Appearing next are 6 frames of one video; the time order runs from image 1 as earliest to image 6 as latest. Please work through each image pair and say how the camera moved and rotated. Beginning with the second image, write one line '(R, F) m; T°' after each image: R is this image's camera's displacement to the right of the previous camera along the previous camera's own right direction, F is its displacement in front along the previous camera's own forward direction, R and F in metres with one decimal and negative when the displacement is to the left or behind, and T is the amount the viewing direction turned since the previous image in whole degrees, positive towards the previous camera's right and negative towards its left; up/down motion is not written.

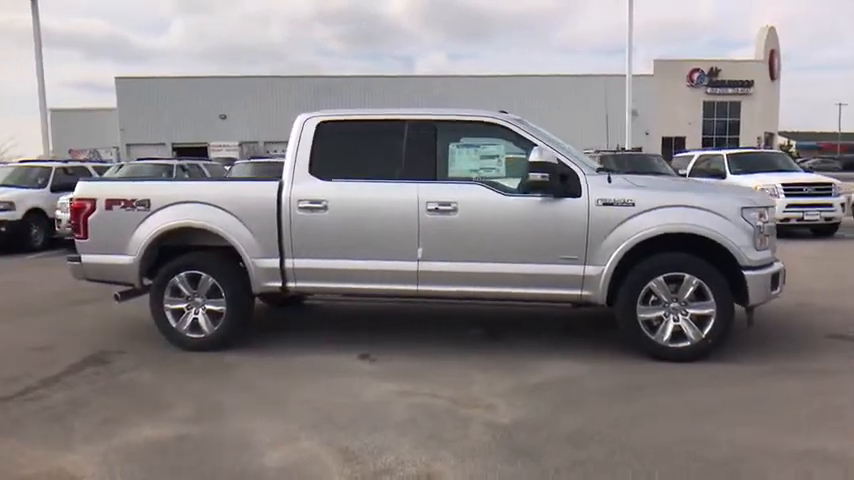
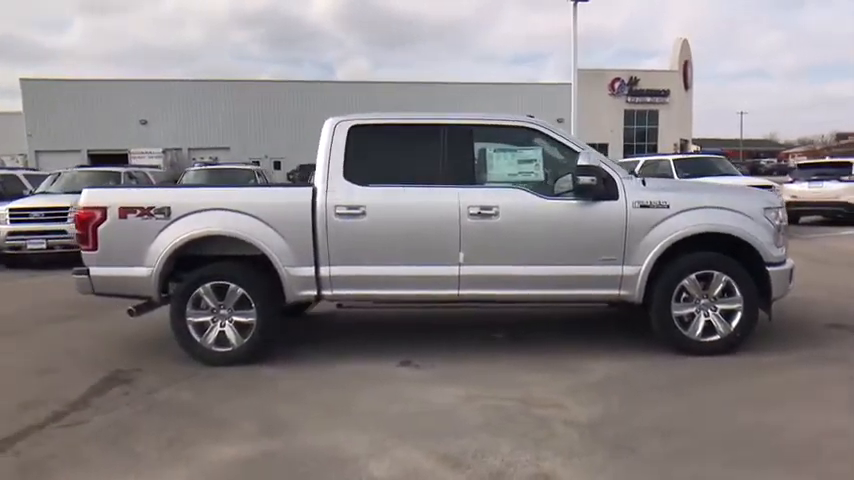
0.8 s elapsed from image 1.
(-1.0, +0.1) m; +7°
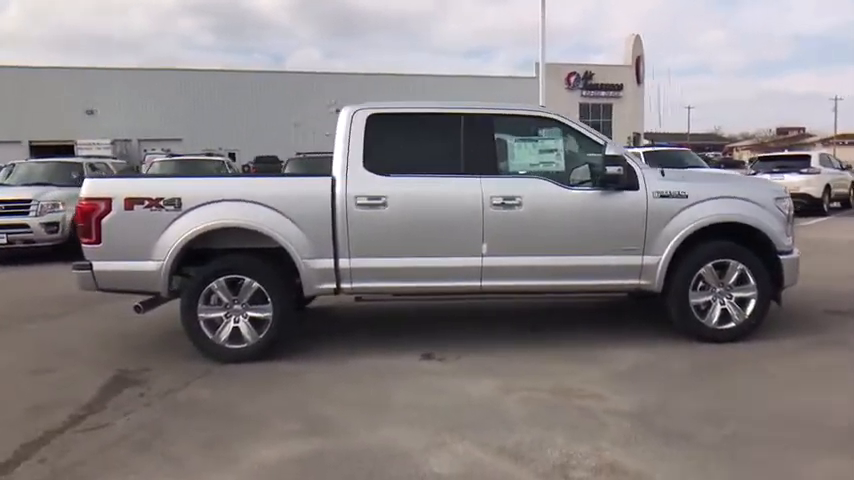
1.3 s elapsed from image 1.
(-0.6, +0.1) m; +4°
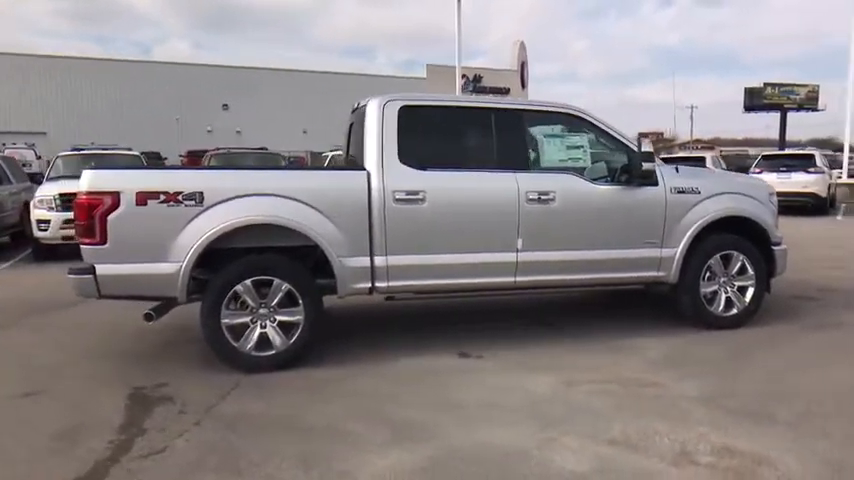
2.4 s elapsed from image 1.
(-1.3, +0.3) m; +11°
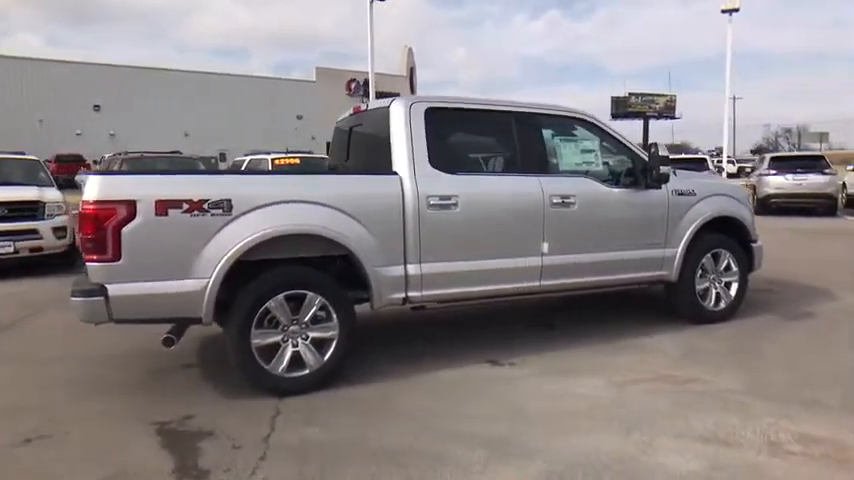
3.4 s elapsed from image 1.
(-1.2, +0.3) m; +11°
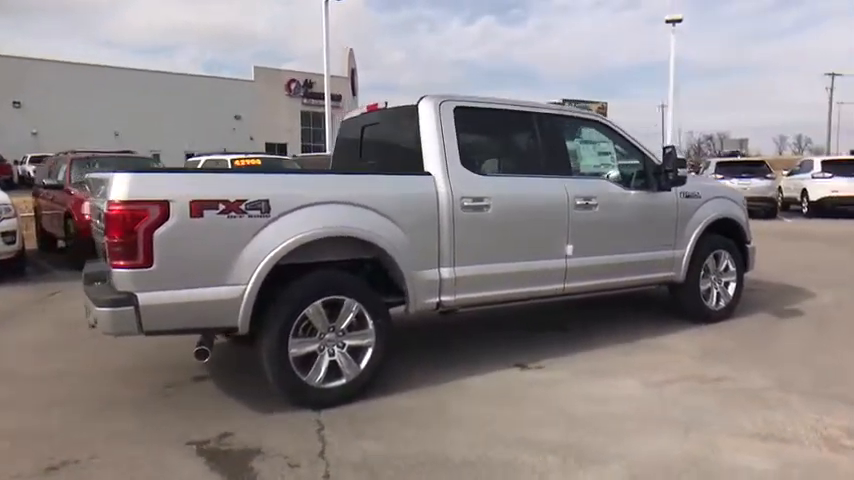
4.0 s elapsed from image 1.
(-0.7, +0.2) m; +6°
